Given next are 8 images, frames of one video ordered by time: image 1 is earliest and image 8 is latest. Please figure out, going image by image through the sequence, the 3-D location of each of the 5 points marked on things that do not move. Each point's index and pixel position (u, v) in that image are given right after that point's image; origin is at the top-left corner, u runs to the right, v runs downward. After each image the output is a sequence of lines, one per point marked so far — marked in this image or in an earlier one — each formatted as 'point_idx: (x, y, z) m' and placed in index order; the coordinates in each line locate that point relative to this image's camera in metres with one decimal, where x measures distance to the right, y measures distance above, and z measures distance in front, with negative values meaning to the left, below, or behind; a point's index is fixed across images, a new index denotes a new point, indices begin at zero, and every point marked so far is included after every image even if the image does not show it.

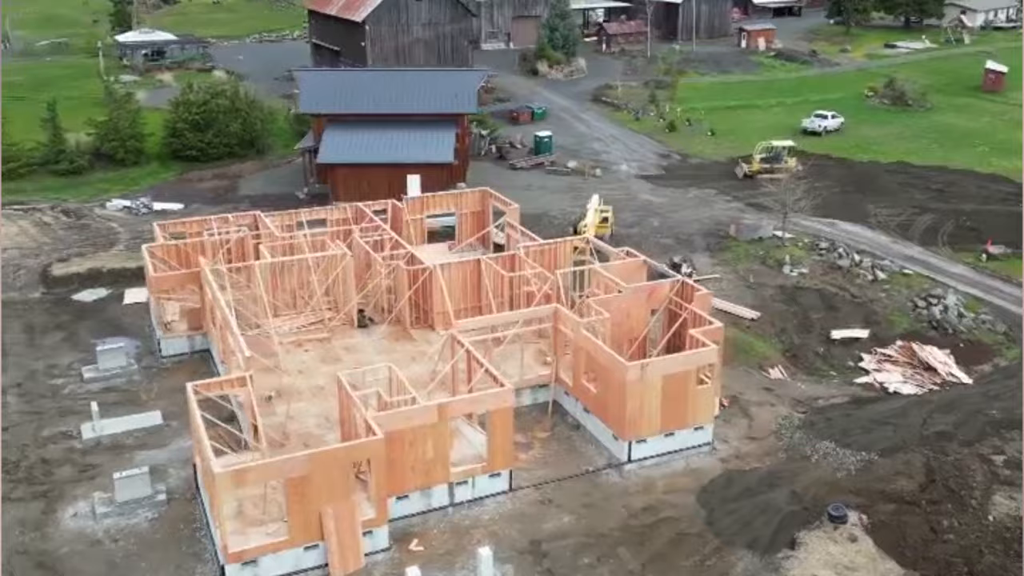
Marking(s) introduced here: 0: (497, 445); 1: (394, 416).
0: (-0.3, -2.9, +17.7) m
1: (-2.0, -2.2, +16.6) m
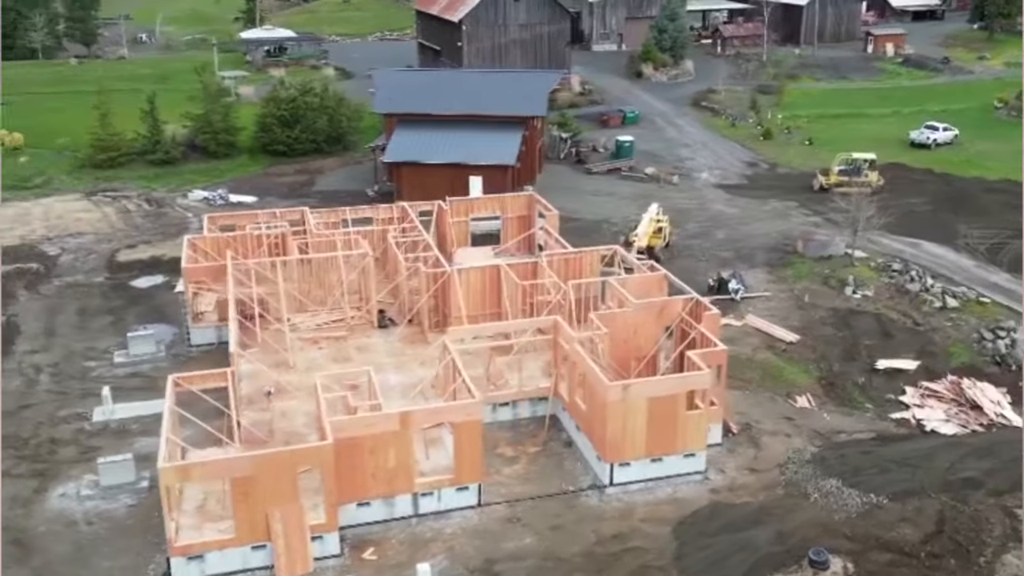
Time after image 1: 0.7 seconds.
0: (-0.9, -3.1, +17.3) m
1: (-2.7, -2.3, +16.4) m
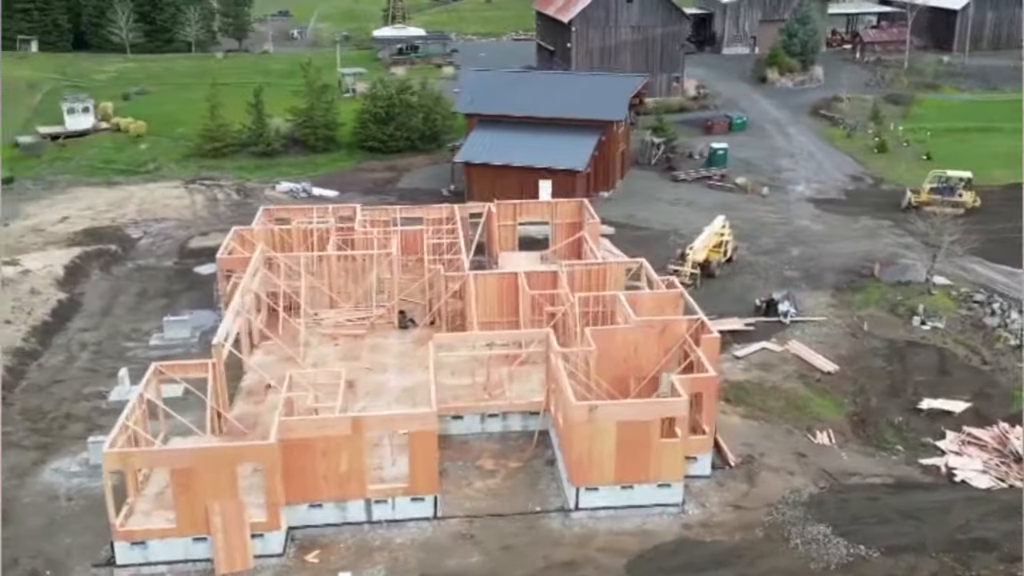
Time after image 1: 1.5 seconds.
0: (-1.7, -3.2, +16.9) m
1: (-3.6, -2.3, +16.4) m
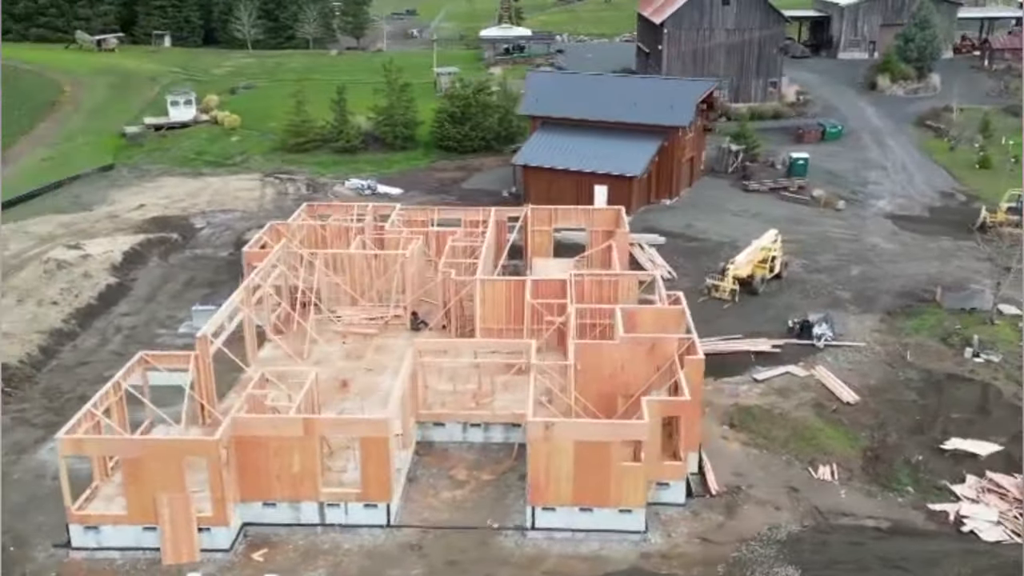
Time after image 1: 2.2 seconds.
0: (-2.5, -3.3, +16.8) m
1: (-4.4, -2.3, +16.5) m
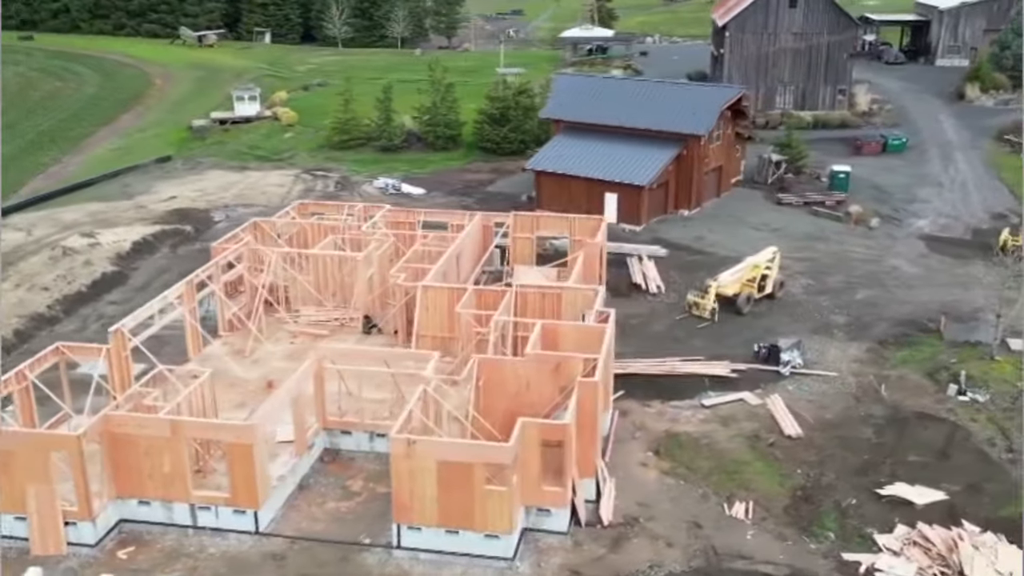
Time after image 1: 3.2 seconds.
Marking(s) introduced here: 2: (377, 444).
0: (-4.8, -3.3, +16.6) m
1: (-6.7, -2.3, +16.5) m
2: (-2.8, -3.2, +19.6) m
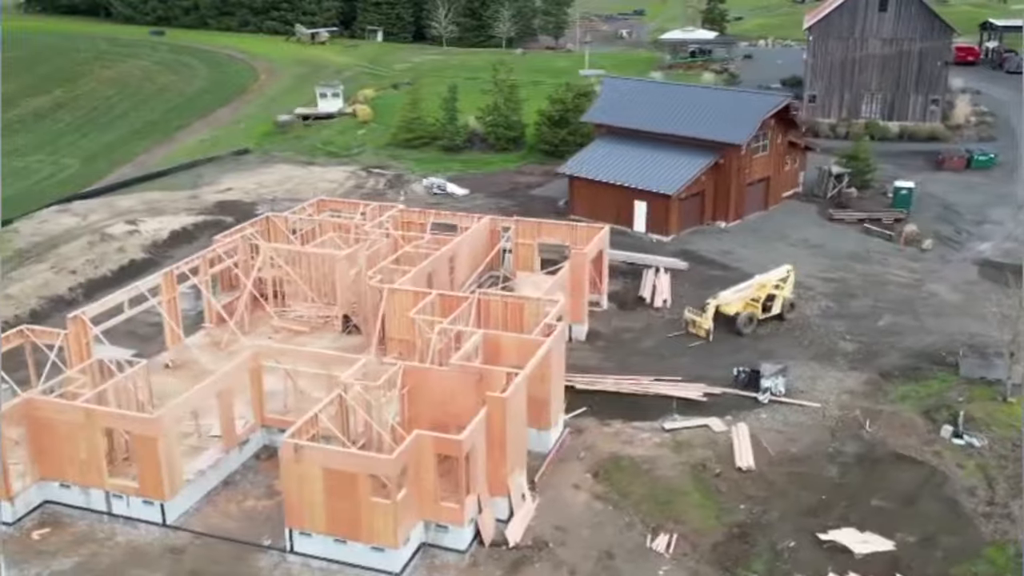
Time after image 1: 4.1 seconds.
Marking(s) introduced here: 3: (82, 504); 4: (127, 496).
0: (-6.5, -3.2, +16.9) m
1: (-8.3, -2.1, +17.1) m
2: (-4.1, -3.2, +19.6) m
3: (-7.9, -4.0, +17.5) m
4: (-7.0, -3.7, +17.2) m
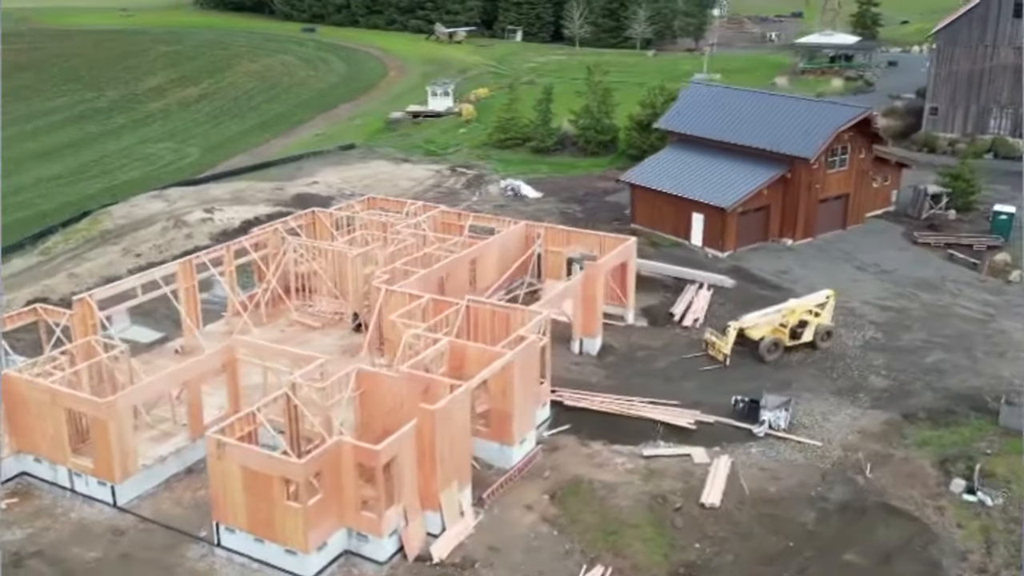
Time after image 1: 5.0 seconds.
0: (-7.6, -3.0, +17.6) m
1: (-9.3, -1.8, +18.0) m
2: (-4.8, -3.2, +19.8) m
3: (-9.0, -3.7, +18.5) m
4: (-8.0, -3.5, +17.9) m
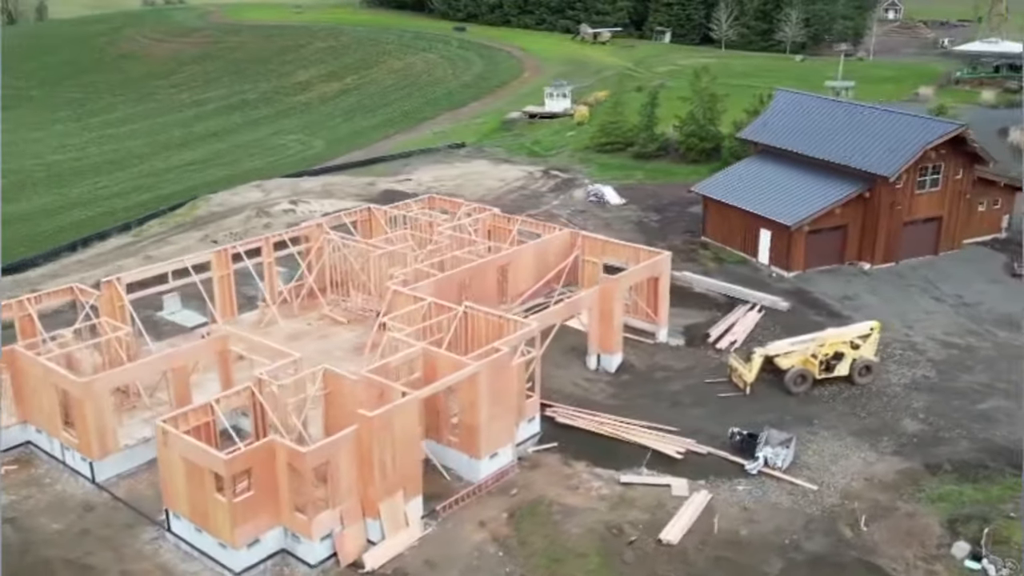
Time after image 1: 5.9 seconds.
0: (-8.3, -2.7, +18.4) m
1: (-9.8, -1.4, +19.2) m
2: (-5.2, -3.1, +20.2) m
3: (-9.5, -3.3, +19.6) m
4: (-8.7, -3.2, +18.9) m
